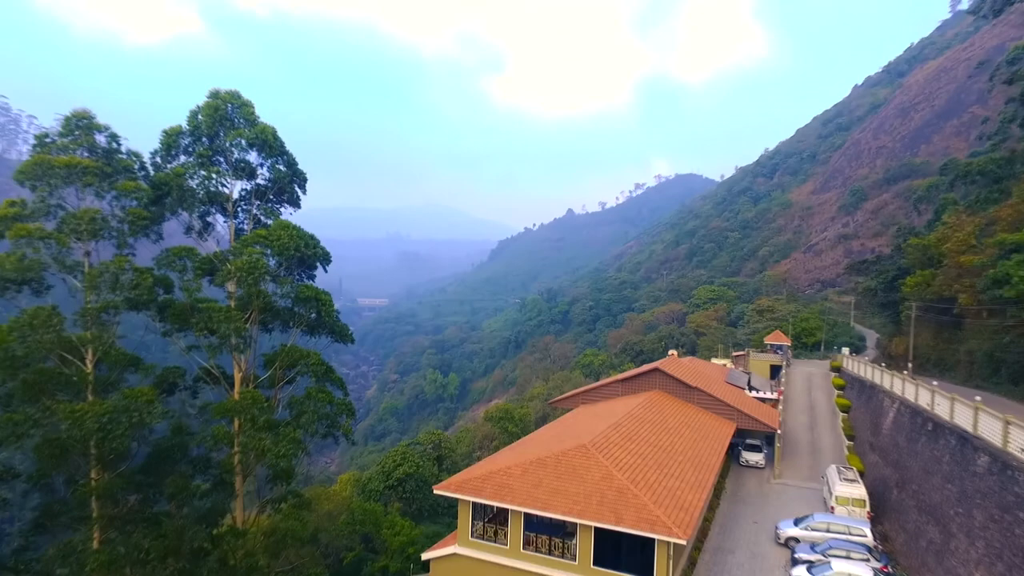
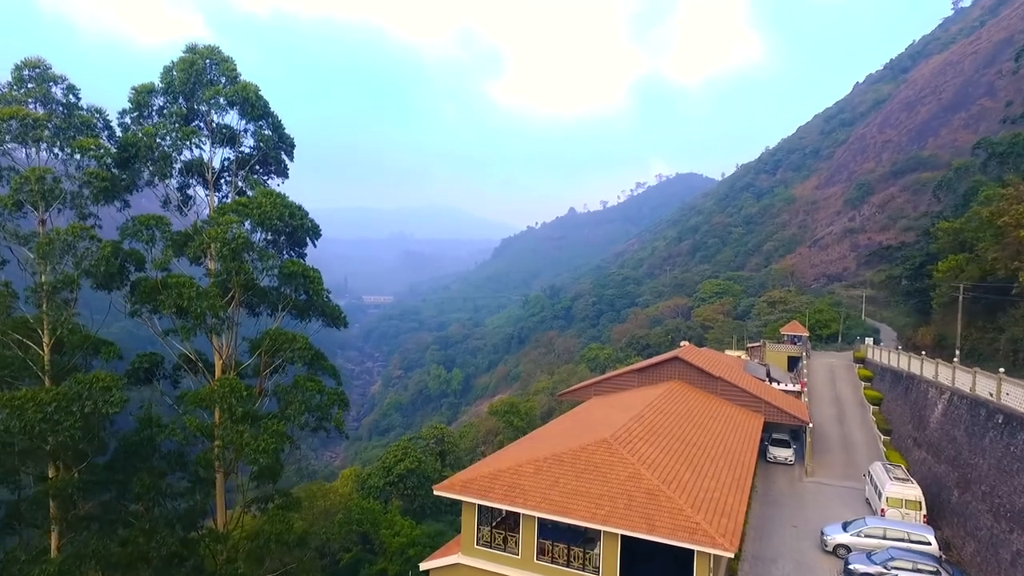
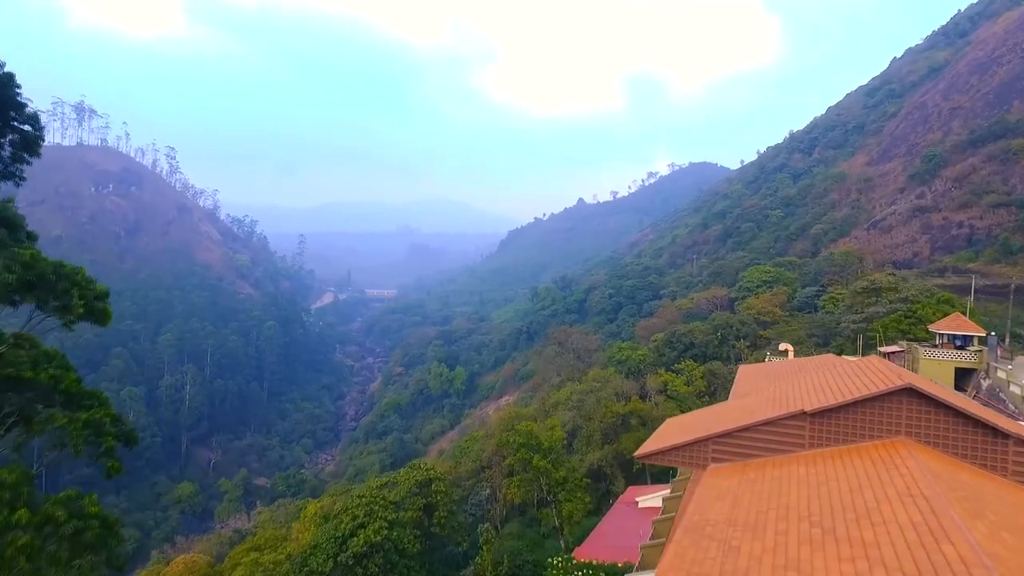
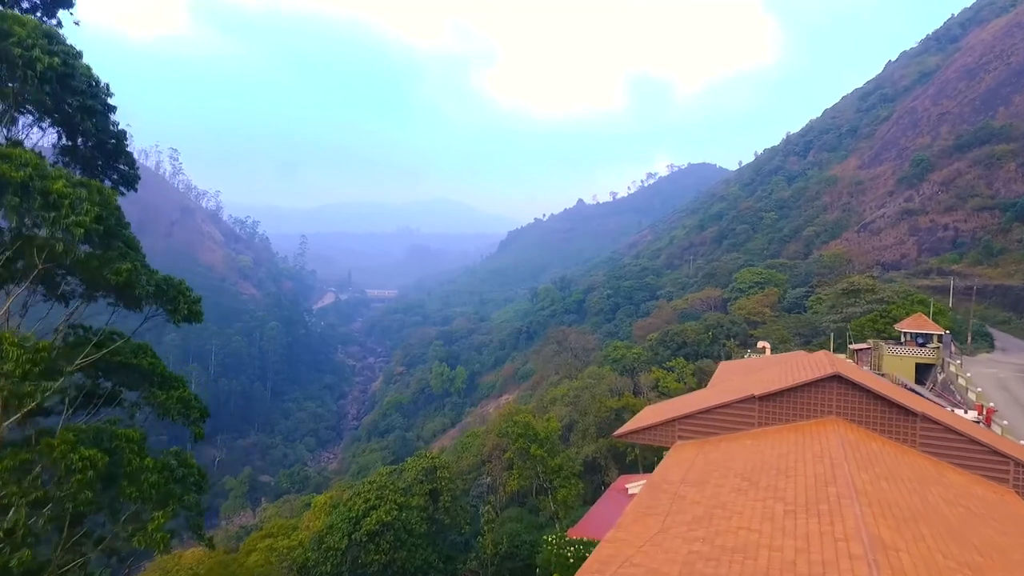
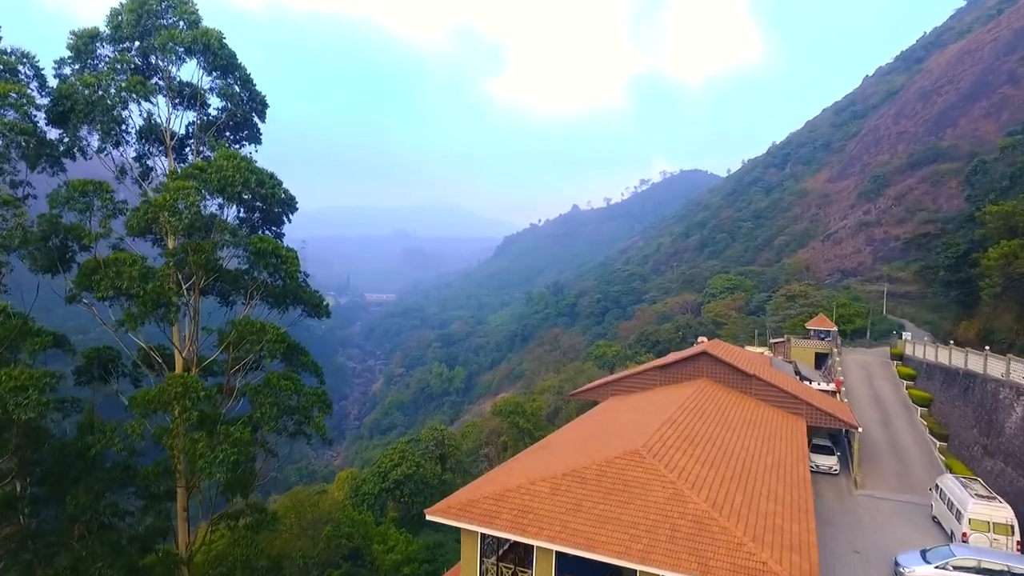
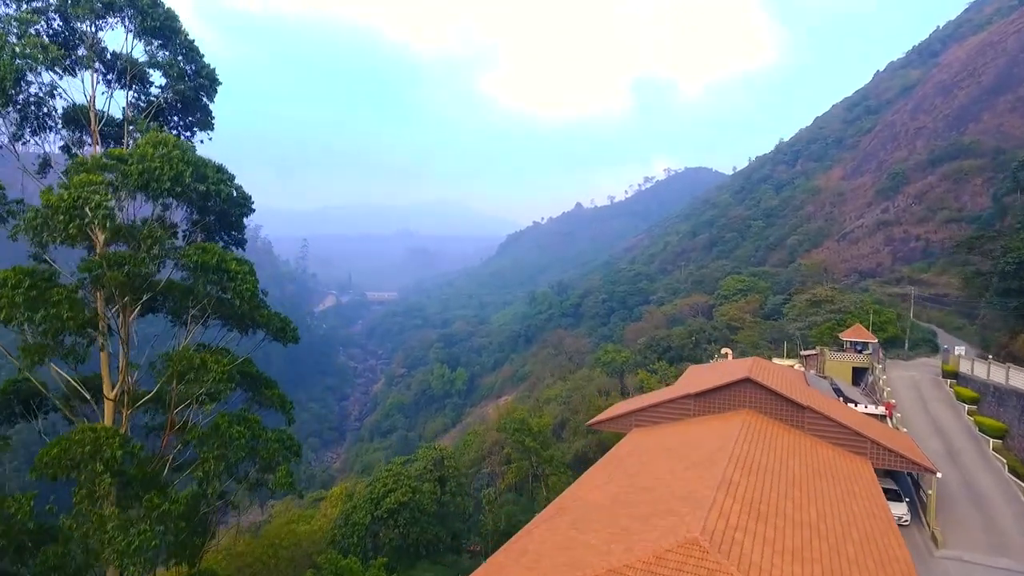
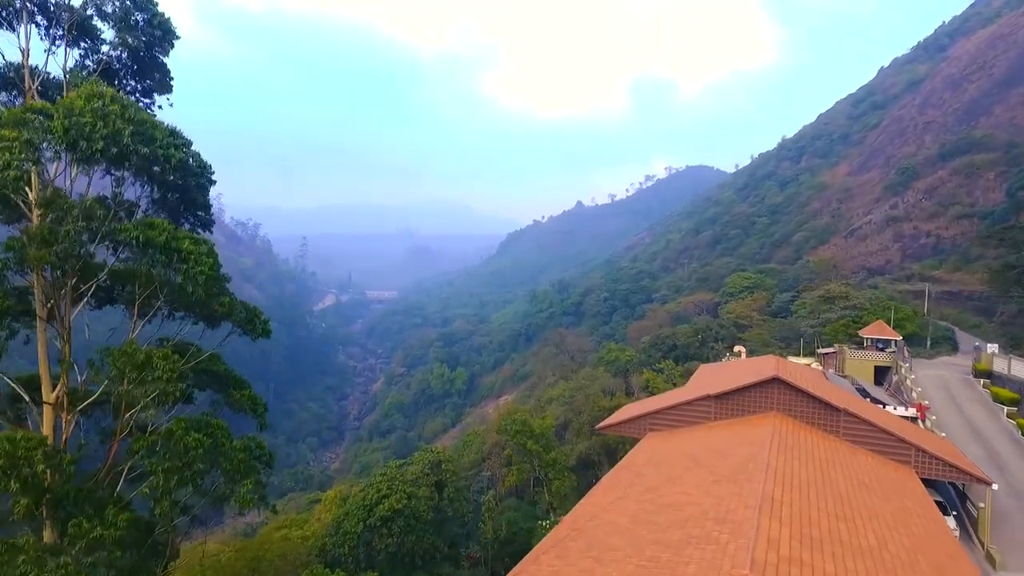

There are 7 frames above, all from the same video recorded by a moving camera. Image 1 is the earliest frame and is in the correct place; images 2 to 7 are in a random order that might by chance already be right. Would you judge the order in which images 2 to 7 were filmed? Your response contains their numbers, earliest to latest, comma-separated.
2, 5, 6, 7, 4, 3
